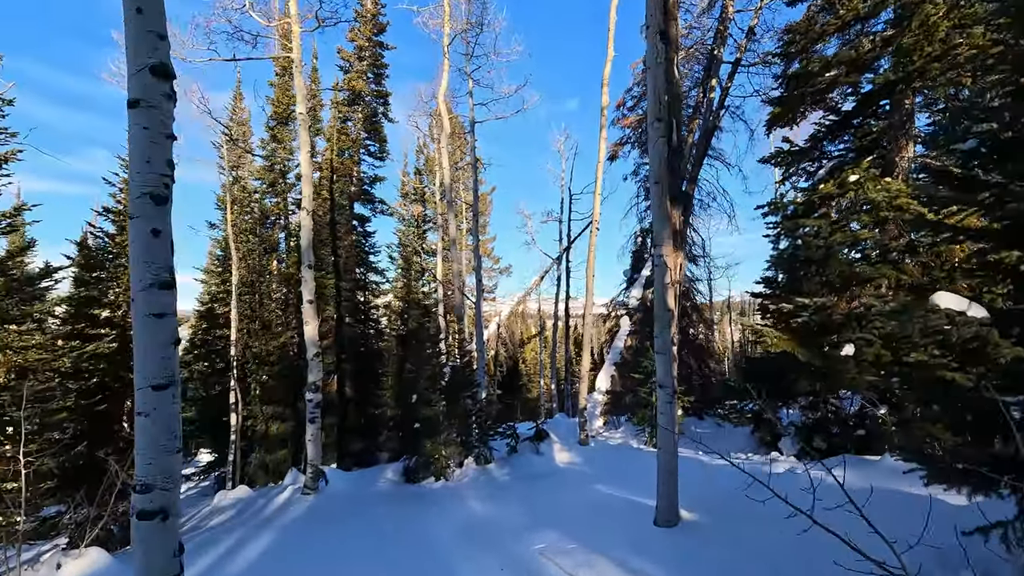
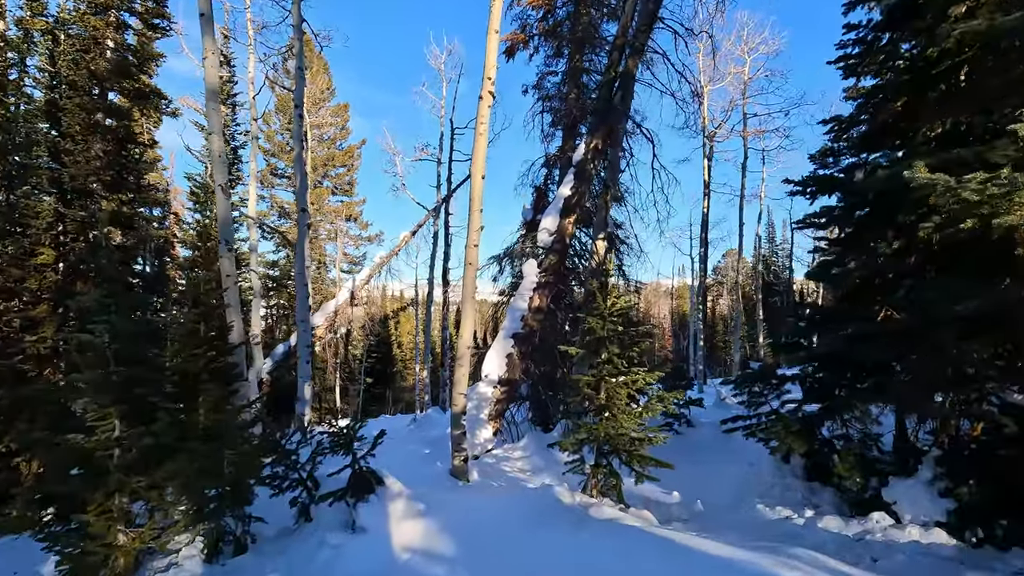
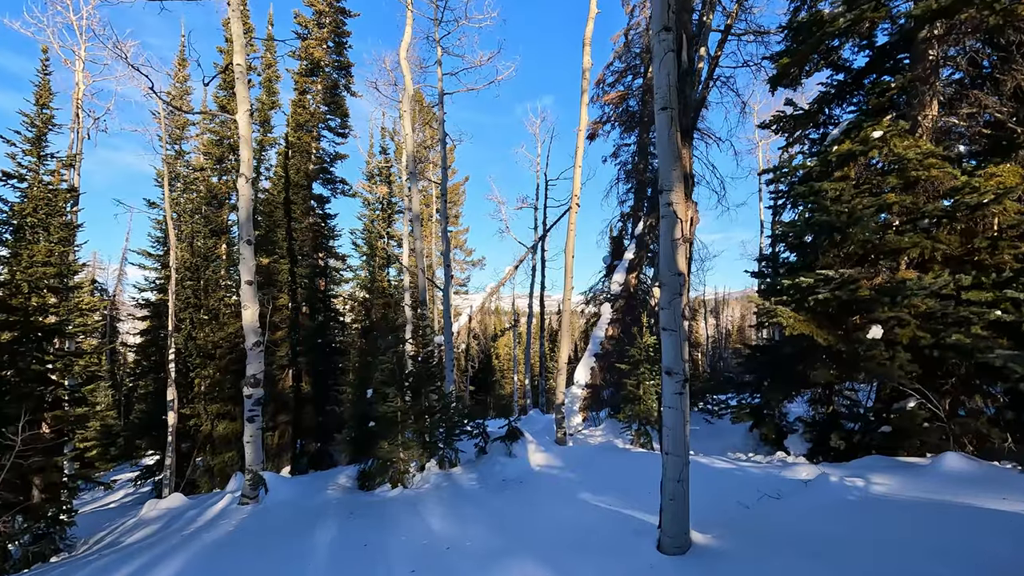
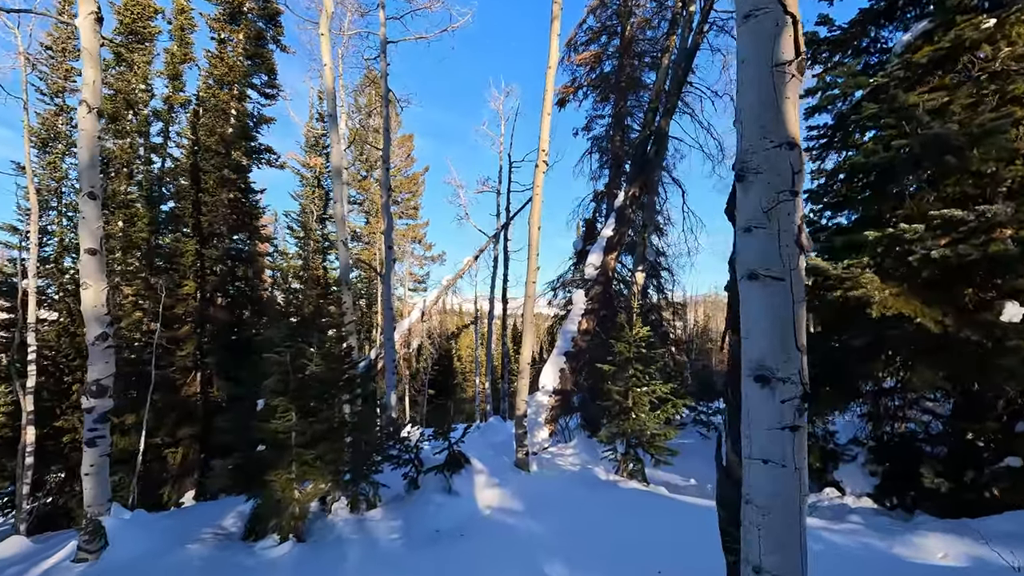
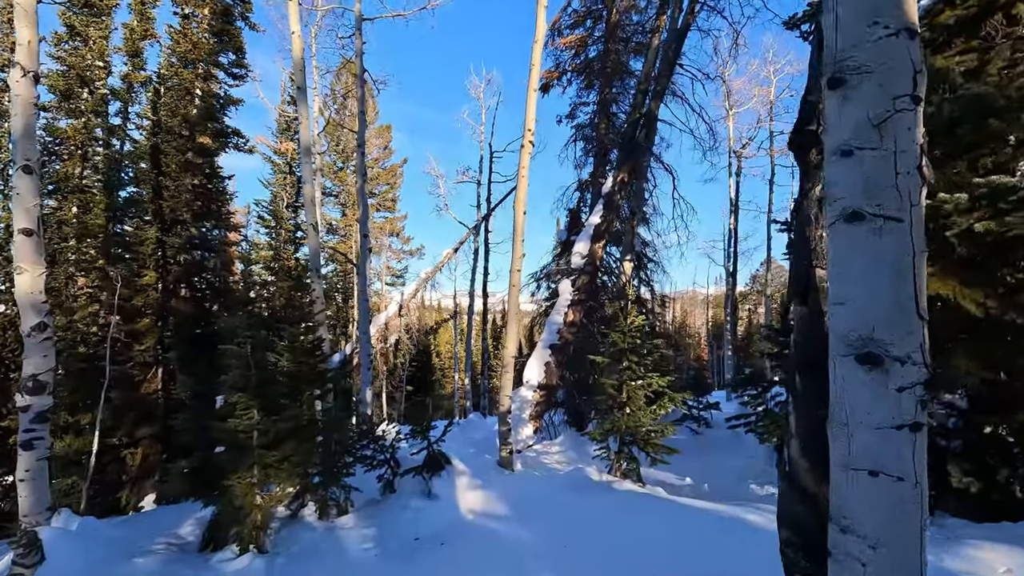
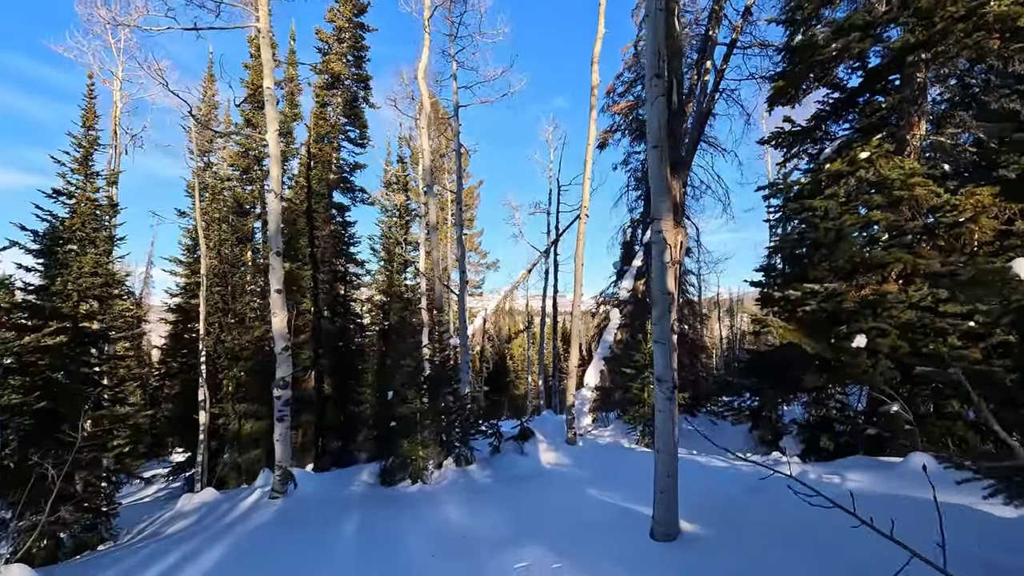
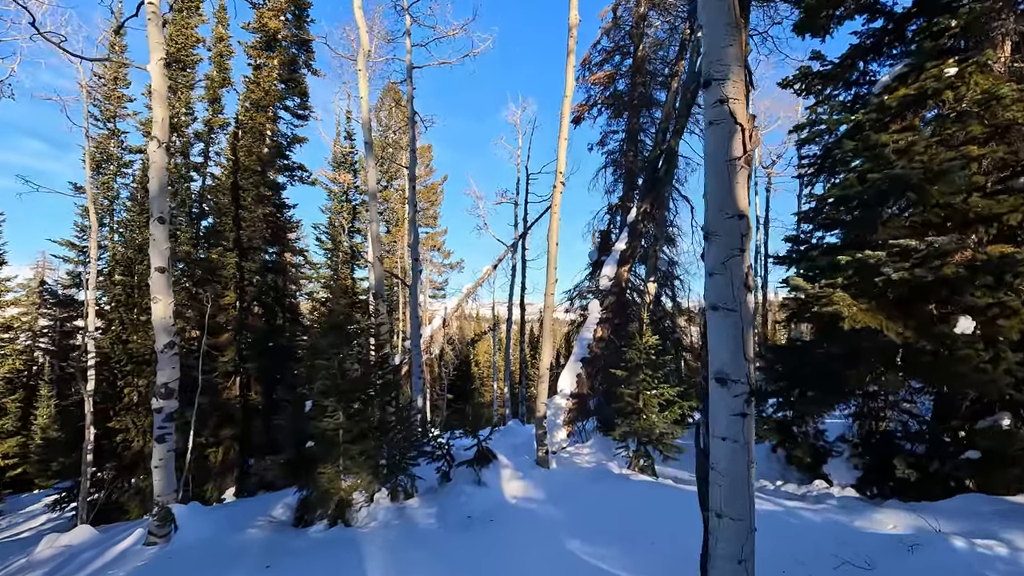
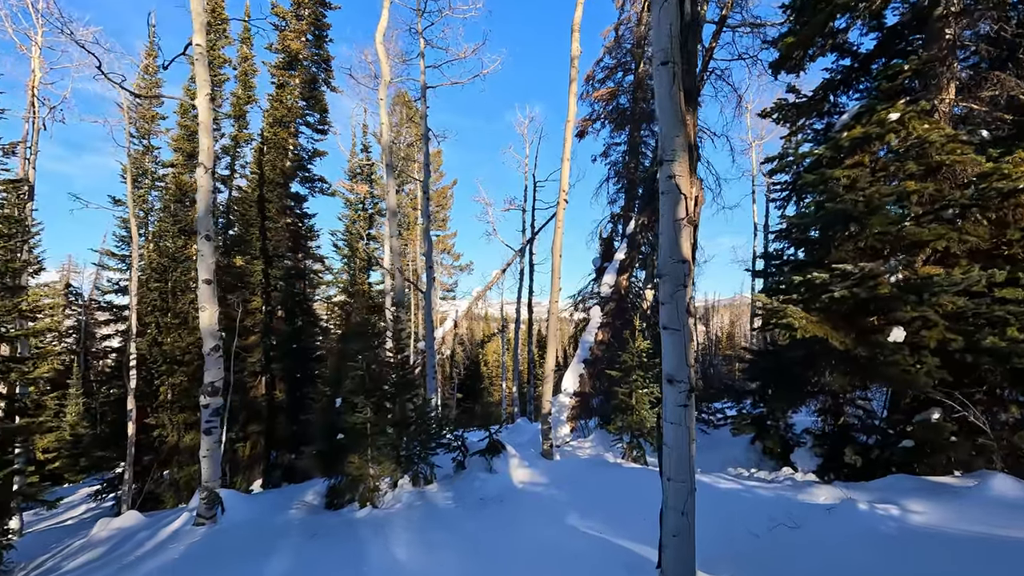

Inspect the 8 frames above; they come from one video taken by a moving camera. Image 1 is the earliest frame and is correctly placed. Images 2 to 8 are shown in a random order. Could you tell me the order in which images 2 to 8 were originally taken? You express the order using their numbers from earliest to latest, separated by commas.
6, 3, 8, 7, 4, 5, 2
